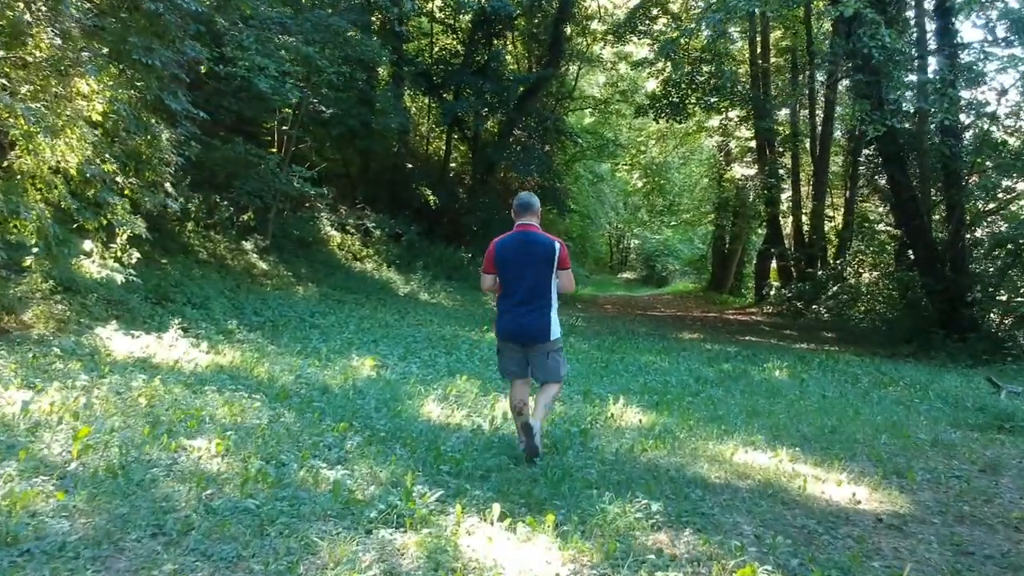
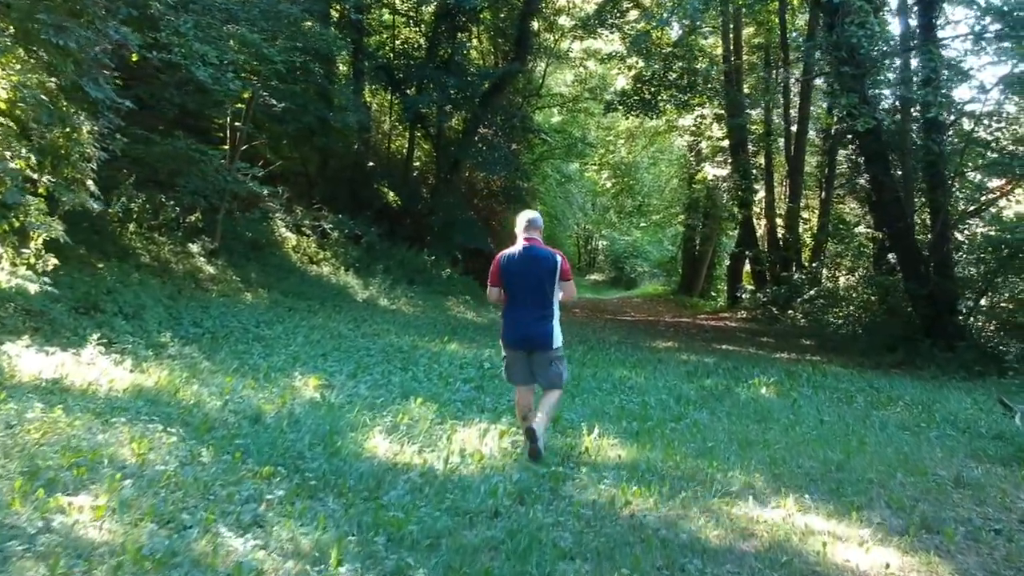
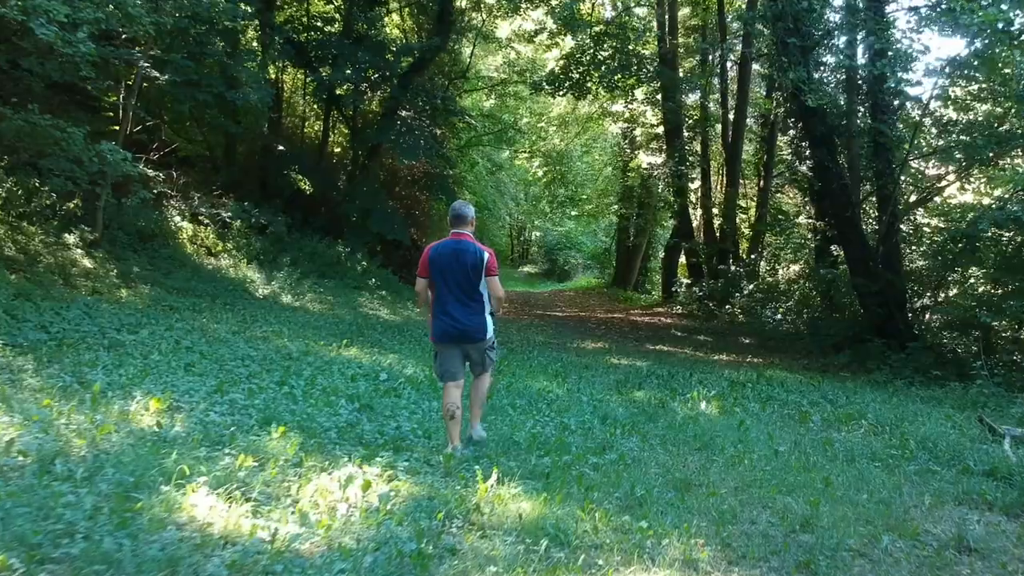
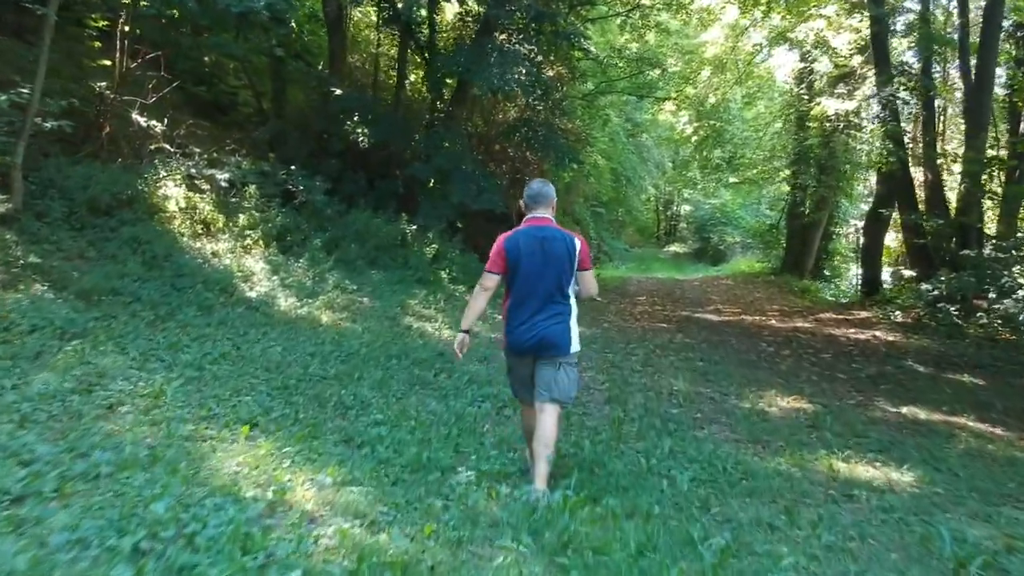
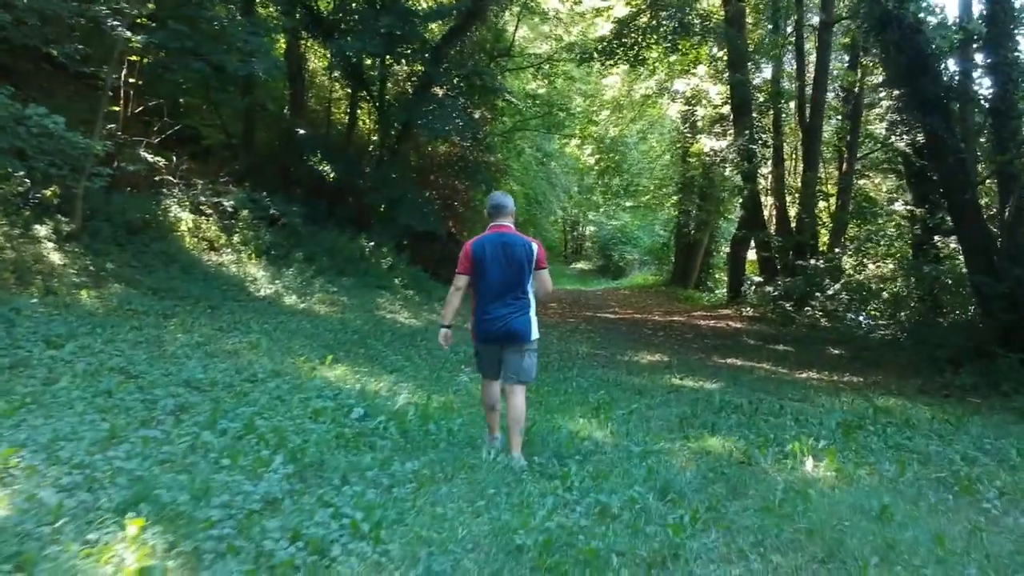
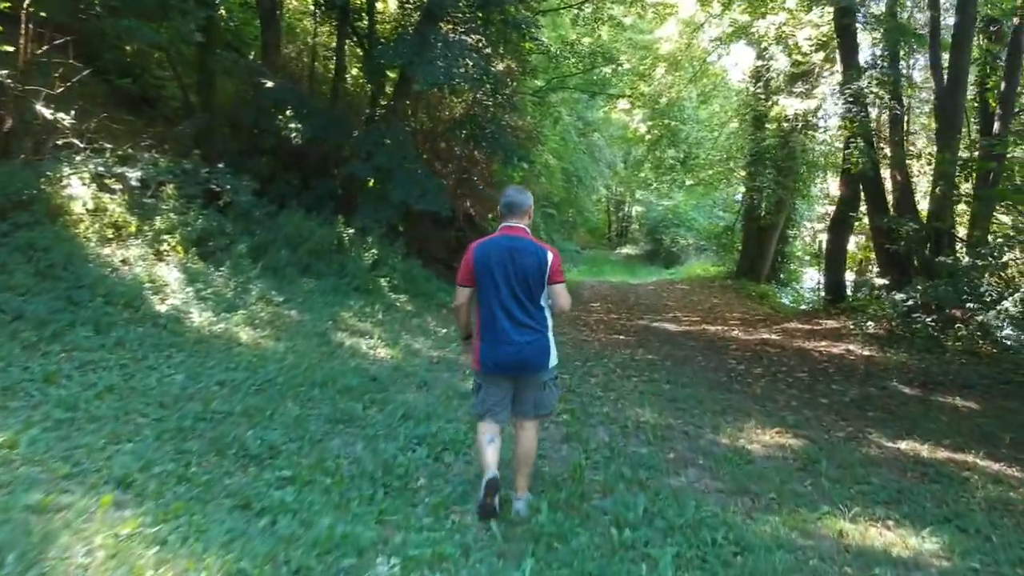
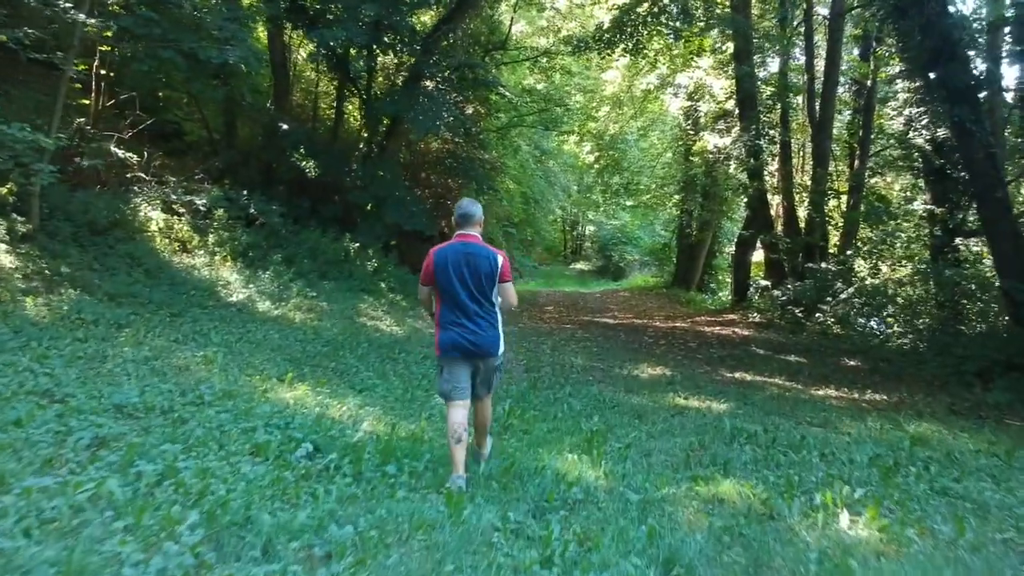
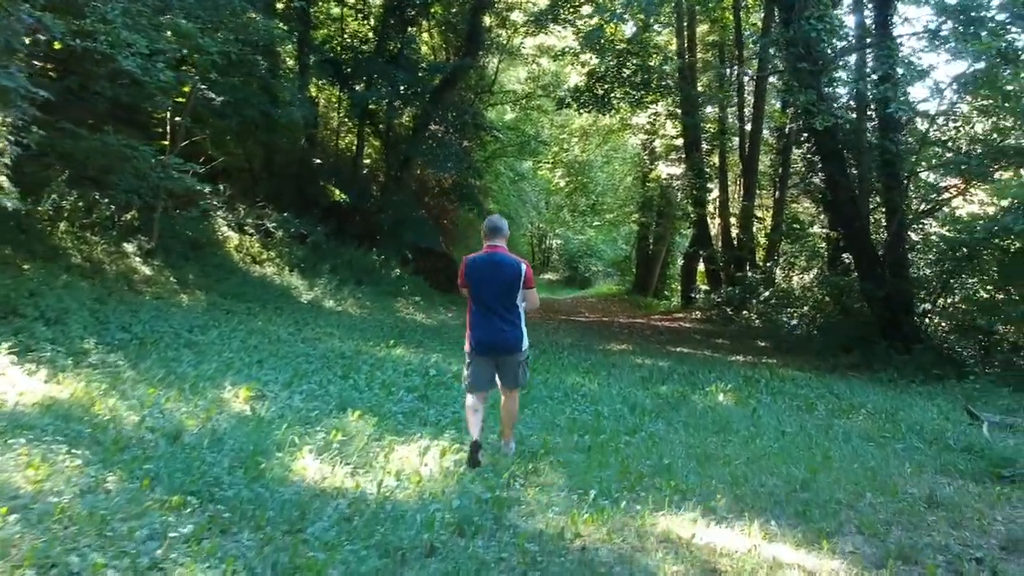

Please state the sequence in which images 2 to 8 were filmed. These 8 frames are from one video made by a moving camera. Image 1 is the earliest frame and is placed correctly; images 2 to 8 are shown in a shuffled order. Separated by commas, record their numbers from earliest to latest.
2, 8, 3, 5, 7, 4, 6
